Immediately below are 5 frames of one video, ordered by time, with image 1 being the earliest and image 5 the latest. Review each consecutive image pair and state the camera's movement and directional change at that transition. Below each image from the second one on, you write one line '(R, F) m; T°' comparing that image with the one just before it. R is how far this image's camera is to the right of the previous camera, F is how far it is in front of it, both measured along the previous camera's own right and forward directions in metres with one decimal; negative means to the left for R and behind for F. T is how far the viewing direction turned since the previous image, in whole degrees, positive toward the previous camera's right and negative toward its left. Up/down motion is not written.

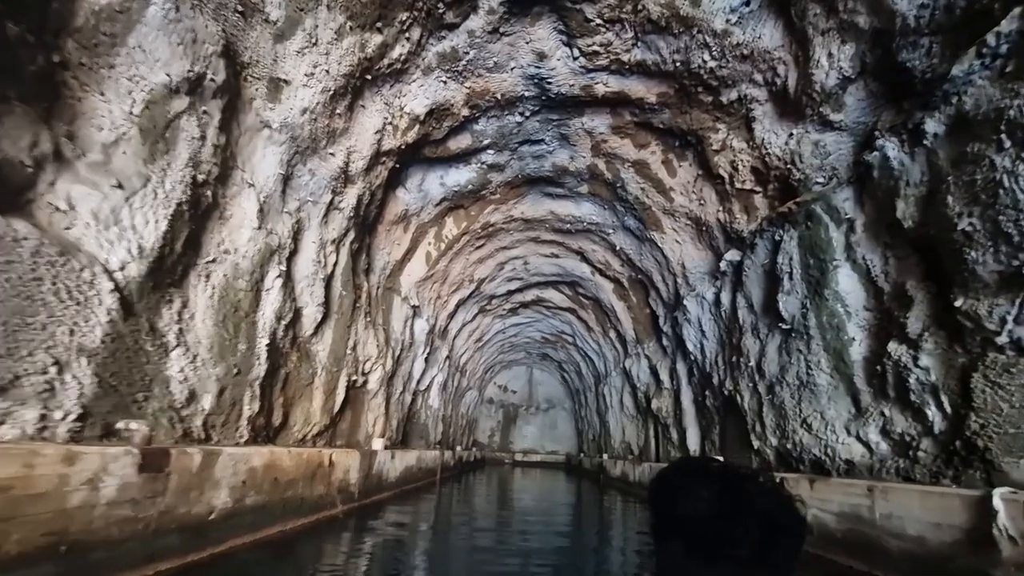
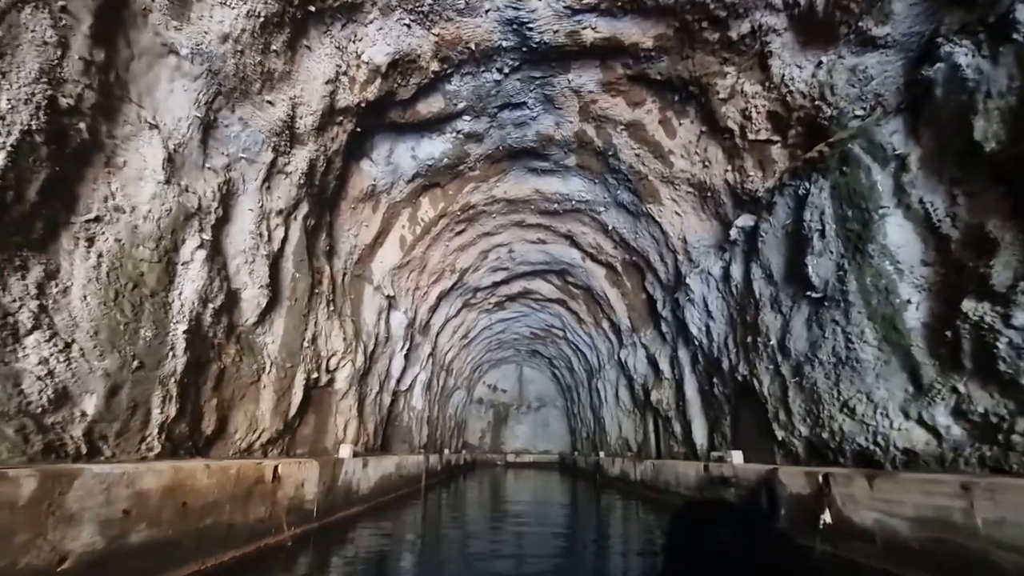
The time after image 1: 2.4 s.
(0.0, +0.9) m; +1°
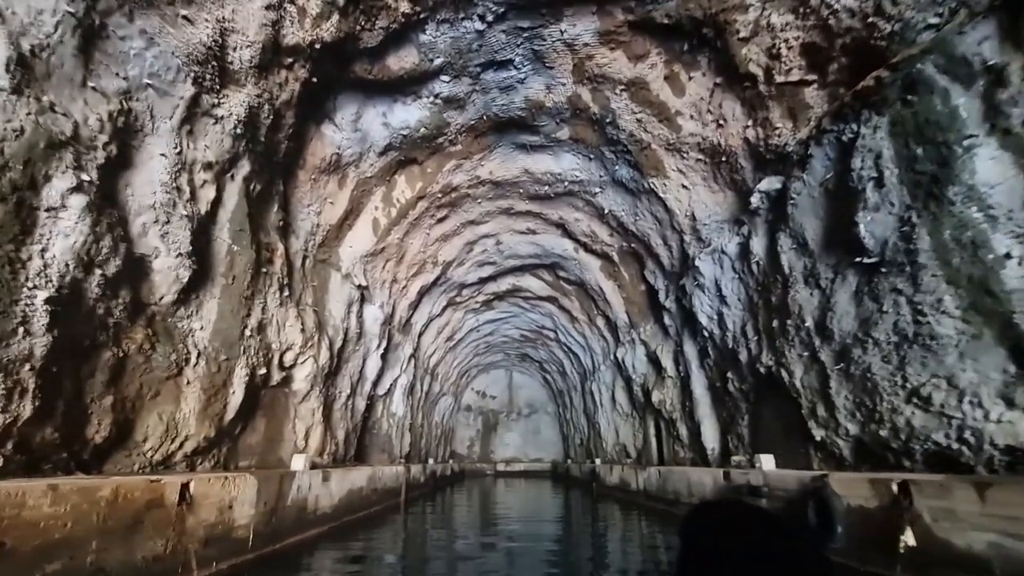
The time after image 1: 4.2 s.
(0.0, +0.9) m; +1°
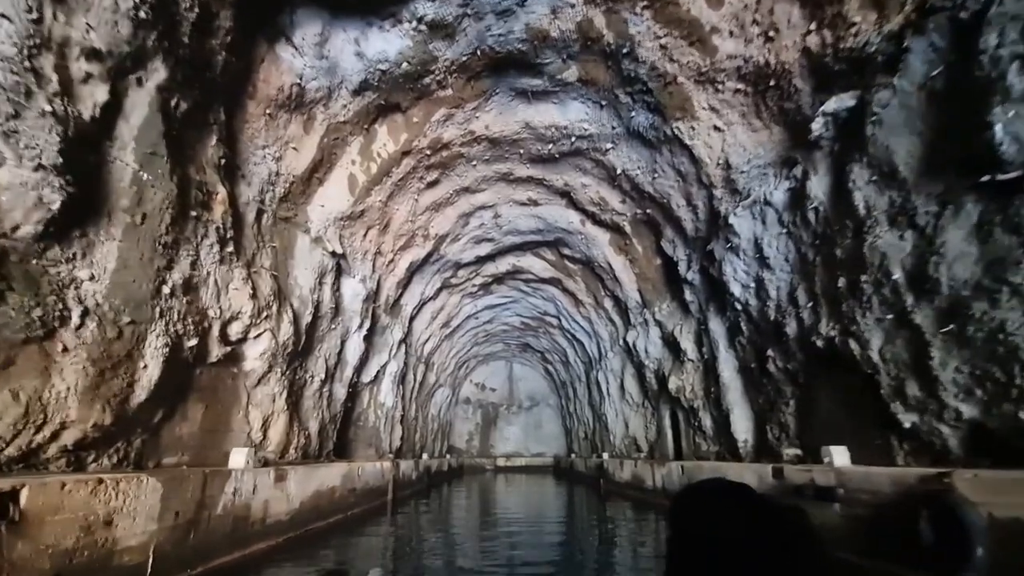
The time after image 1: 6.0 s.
(0.0, +1.1) m; 0°
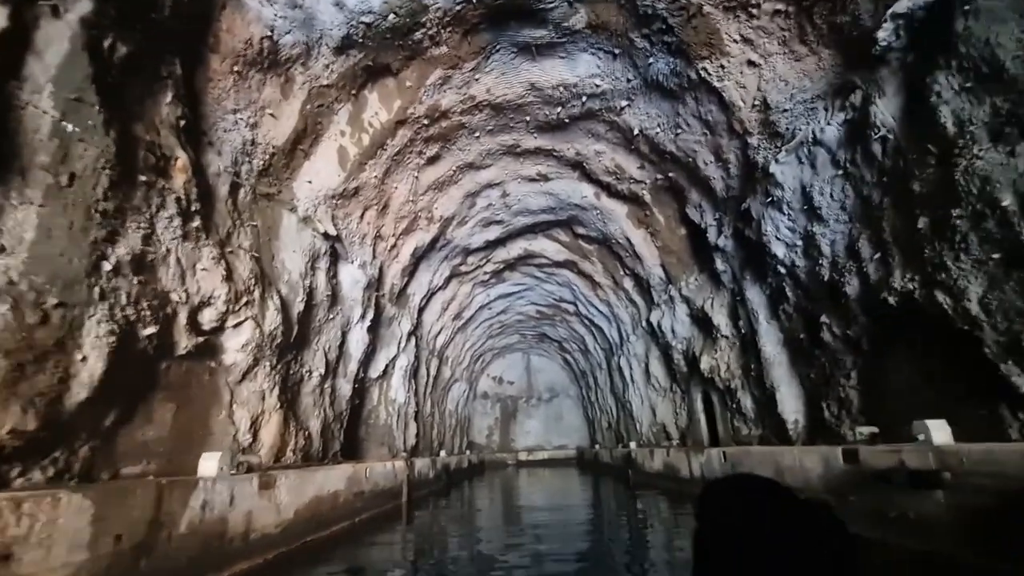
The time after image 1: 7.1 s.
(0.0, +0.6) m; -2°
